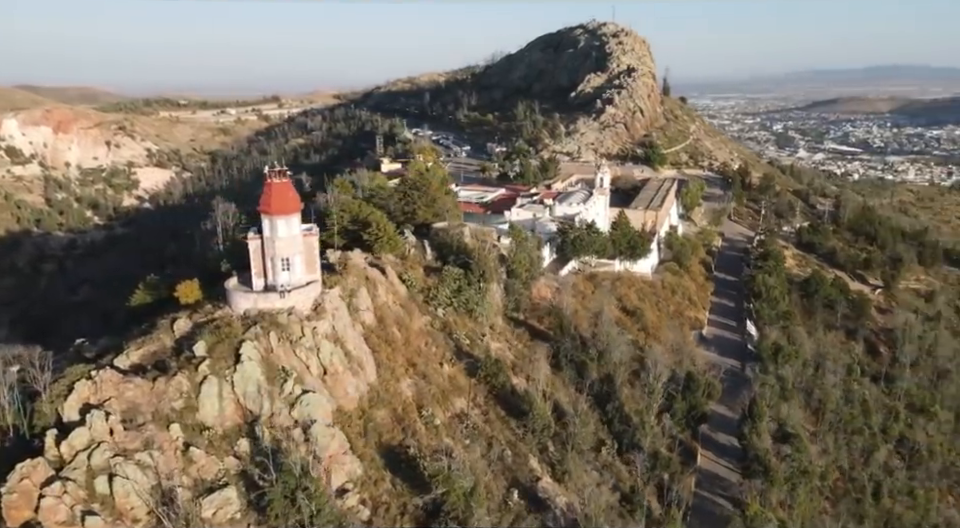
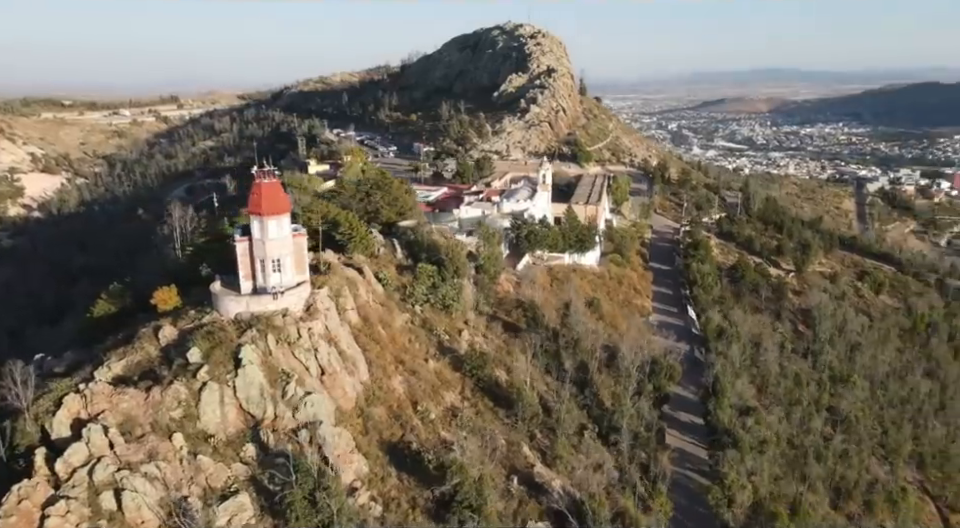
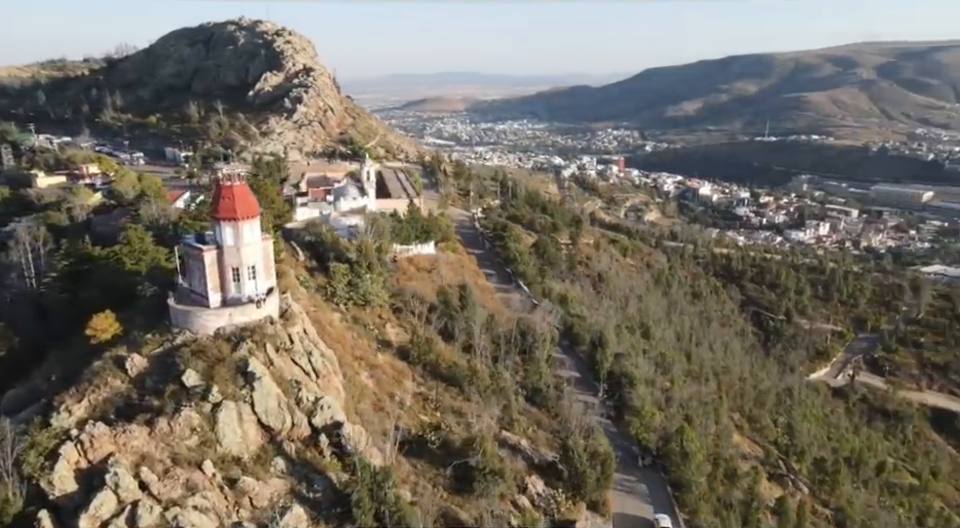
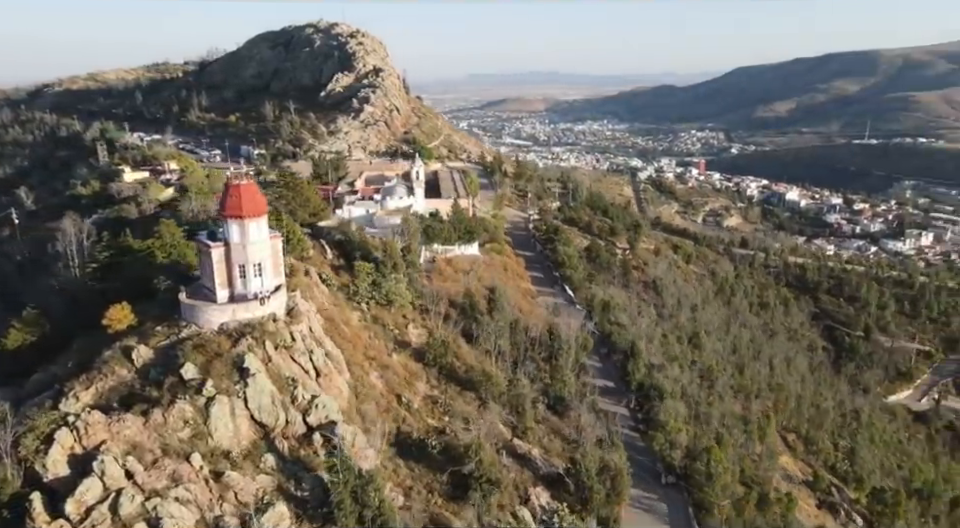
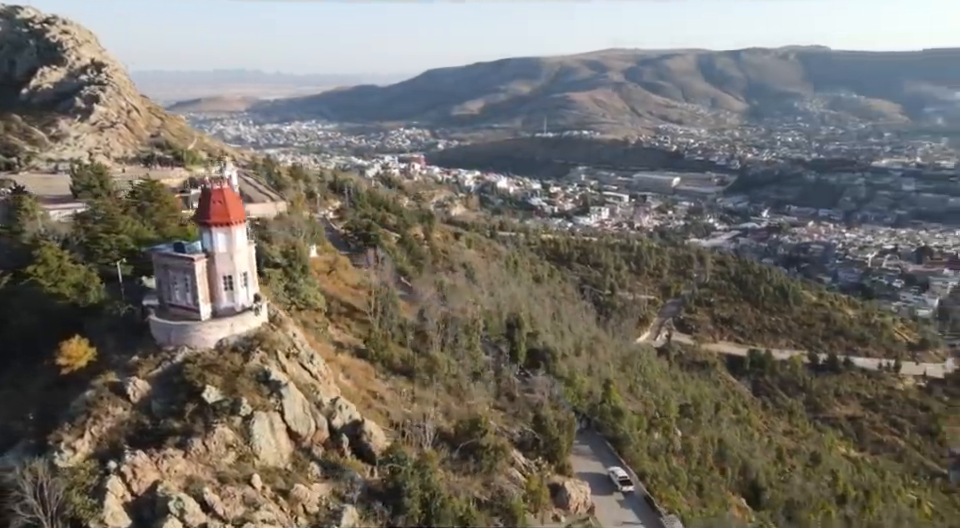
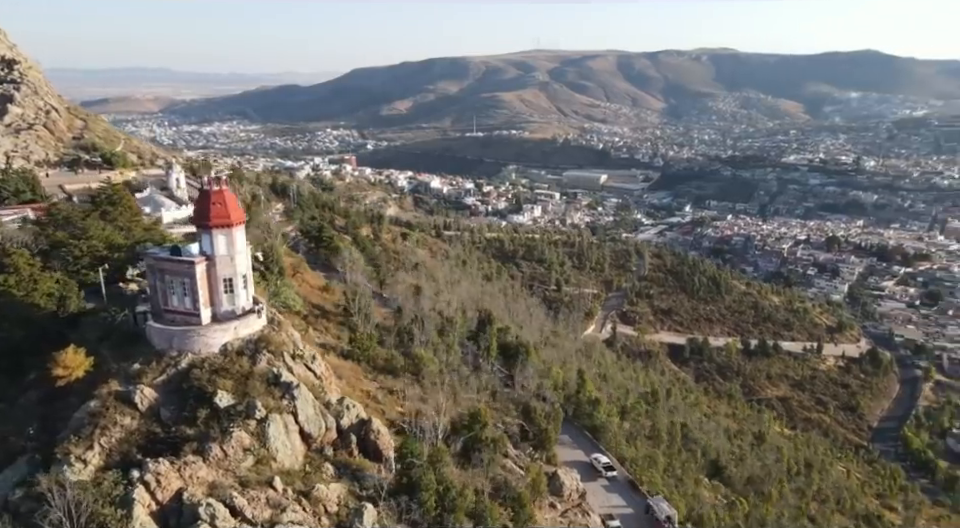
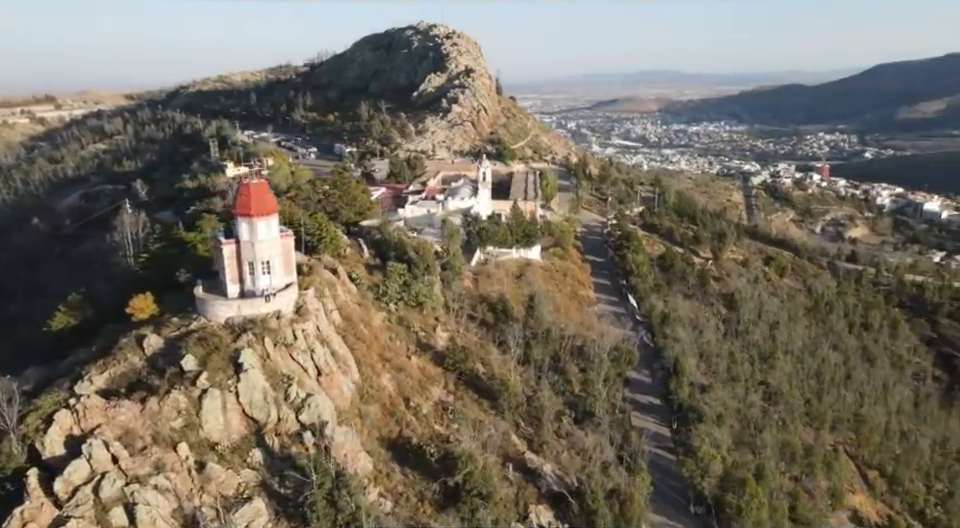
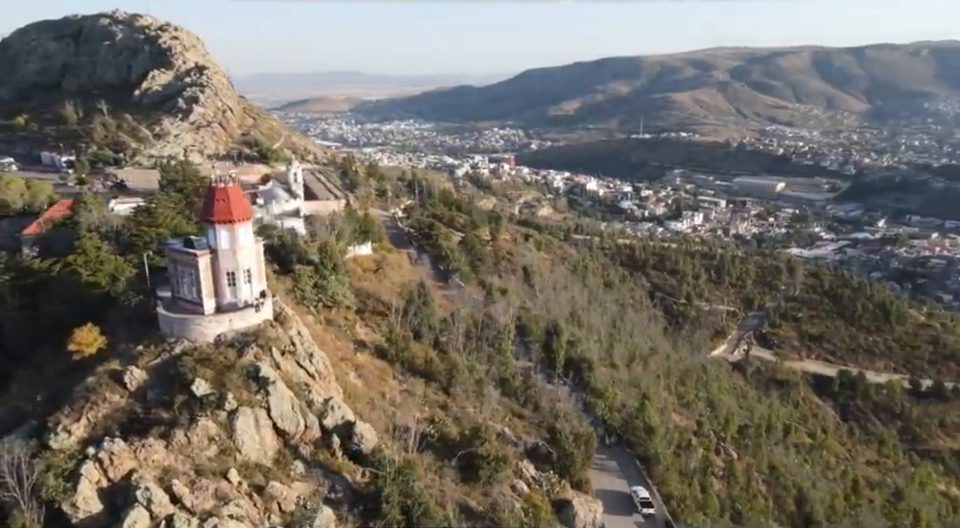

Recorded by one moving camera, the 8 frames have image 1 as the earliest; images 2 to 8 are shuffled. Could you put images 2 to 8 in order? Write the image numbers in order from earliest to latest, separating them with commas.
2, 7, 4, 3, 8, 5, 6
